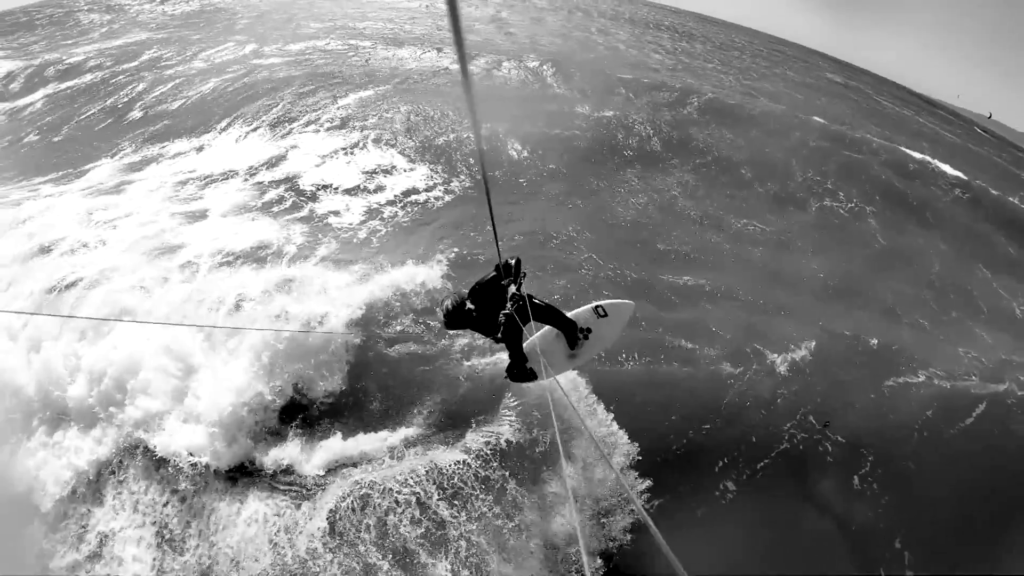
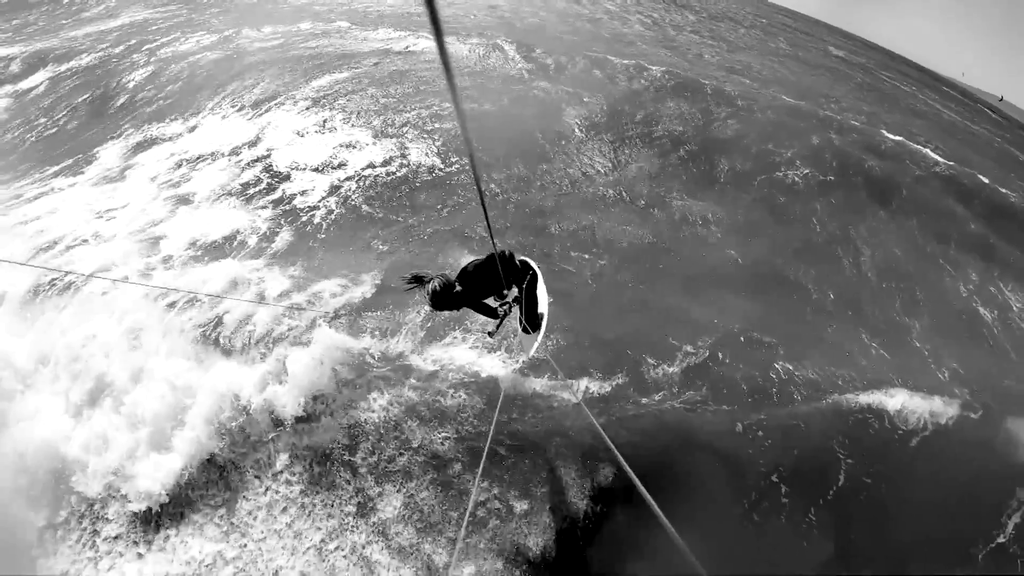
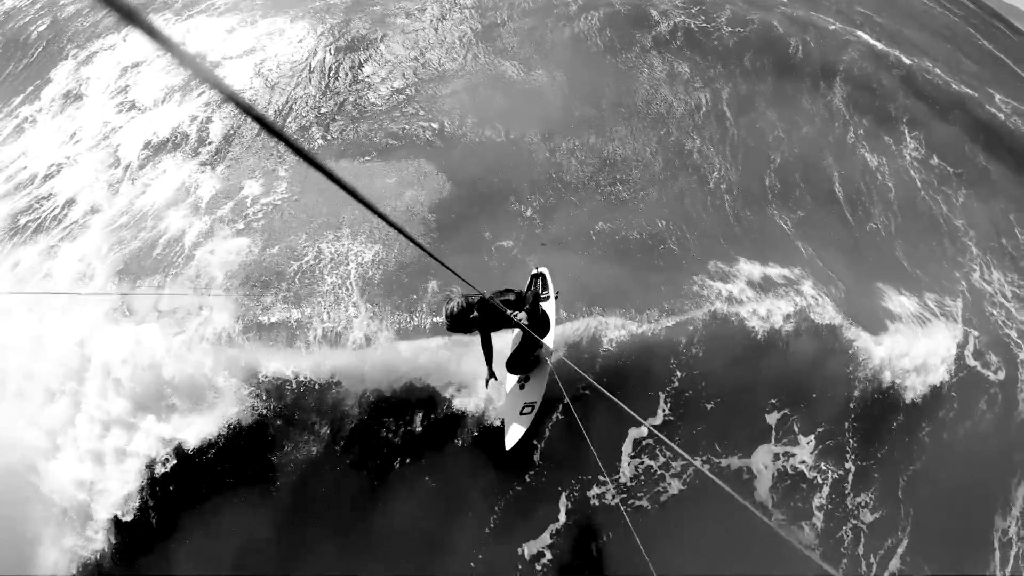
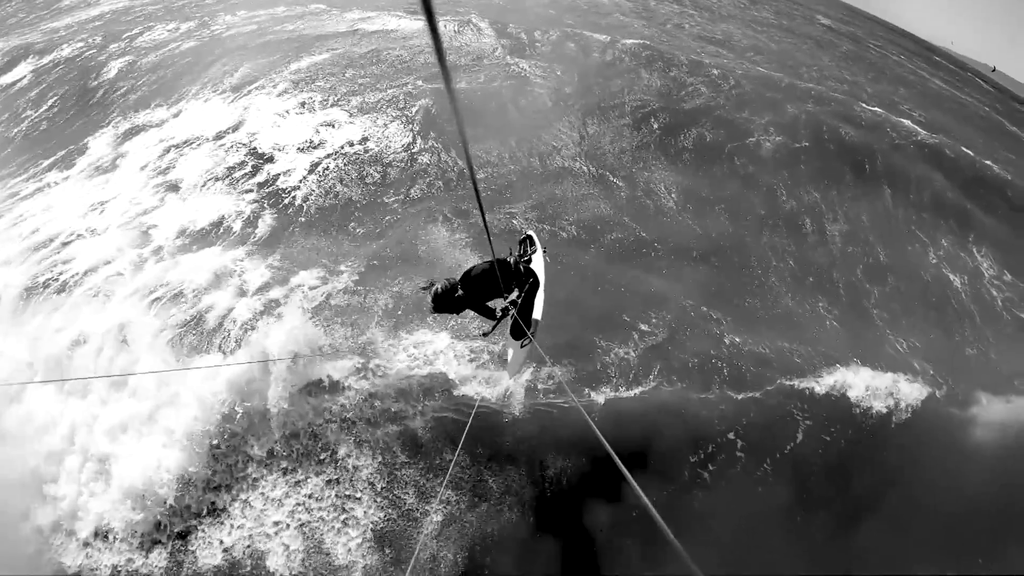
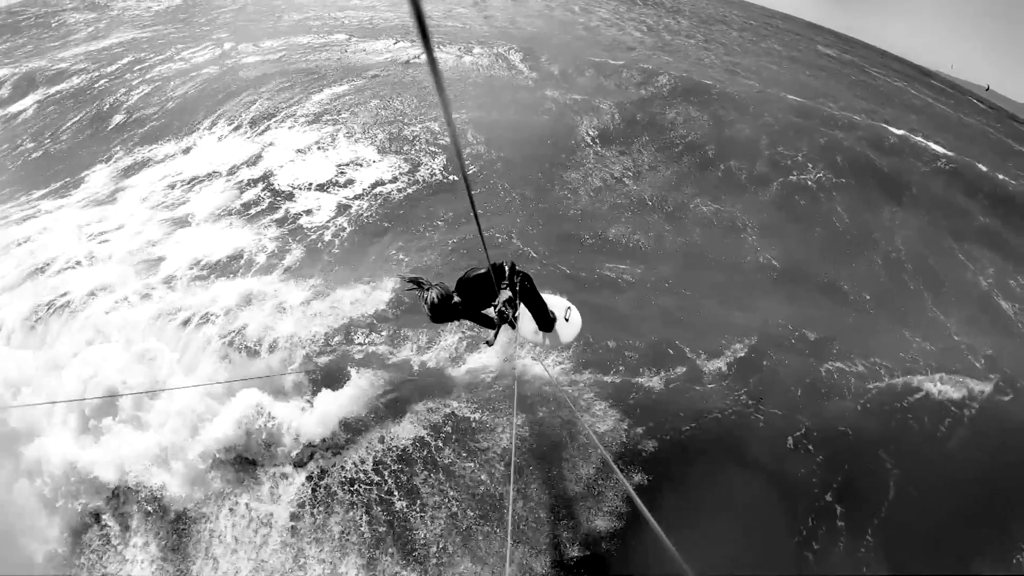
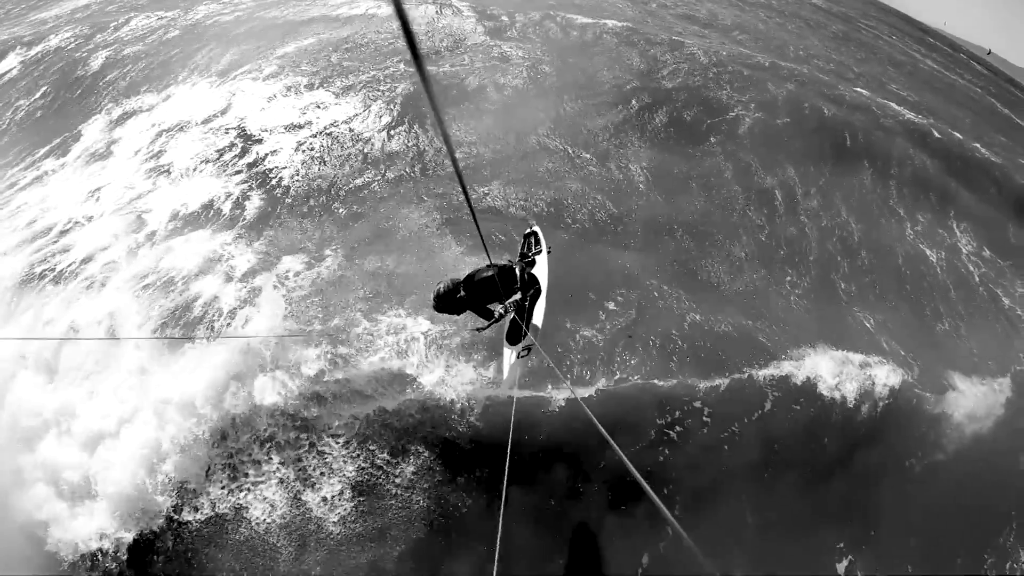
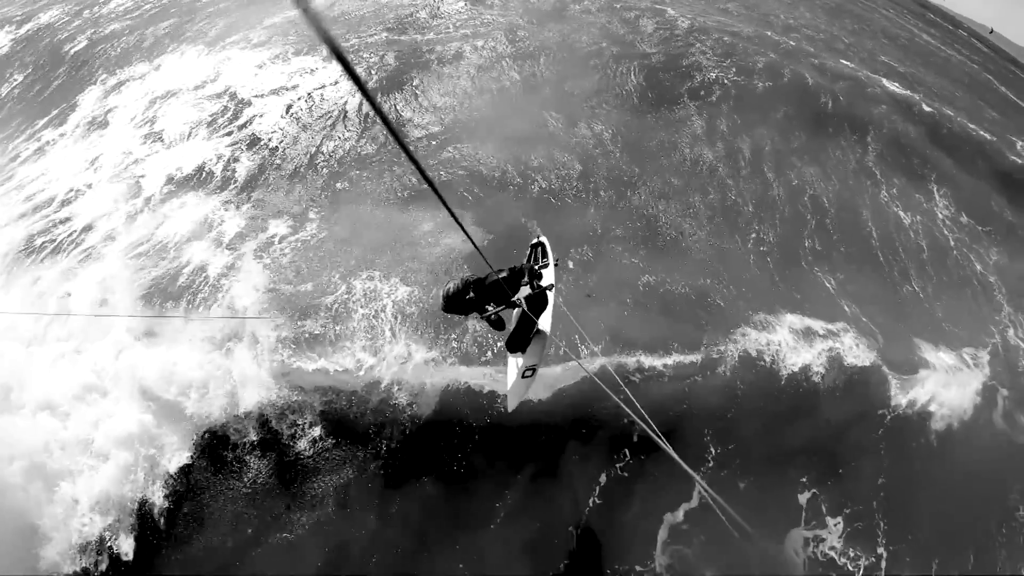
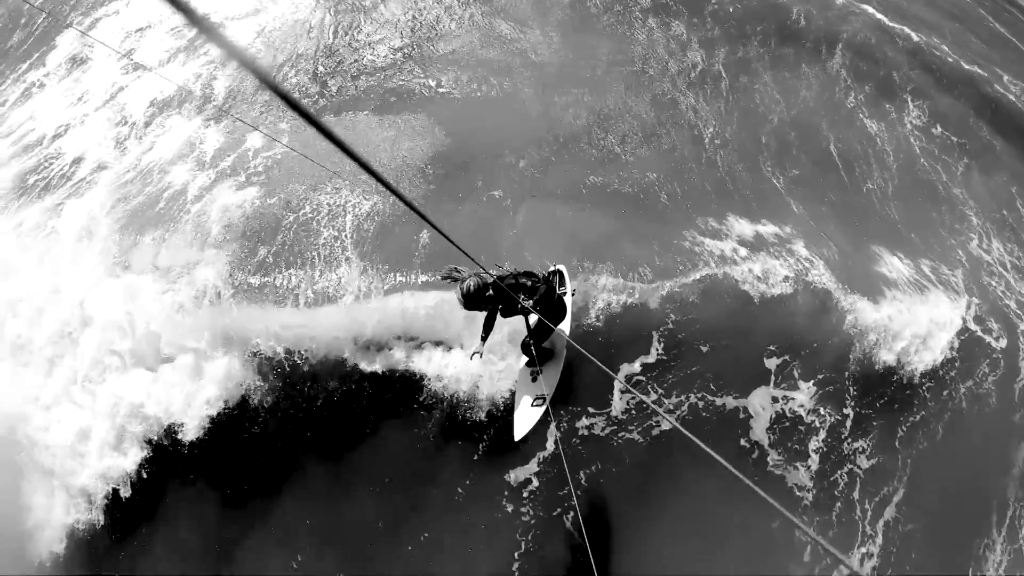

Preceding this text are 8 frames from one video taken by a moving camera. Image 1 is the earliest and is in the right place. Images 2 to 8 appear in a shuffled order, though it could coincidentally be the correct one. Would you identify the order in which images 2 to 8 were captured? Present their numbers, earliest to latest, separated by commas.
5, 2, 4, 6, 7, 3, 8
